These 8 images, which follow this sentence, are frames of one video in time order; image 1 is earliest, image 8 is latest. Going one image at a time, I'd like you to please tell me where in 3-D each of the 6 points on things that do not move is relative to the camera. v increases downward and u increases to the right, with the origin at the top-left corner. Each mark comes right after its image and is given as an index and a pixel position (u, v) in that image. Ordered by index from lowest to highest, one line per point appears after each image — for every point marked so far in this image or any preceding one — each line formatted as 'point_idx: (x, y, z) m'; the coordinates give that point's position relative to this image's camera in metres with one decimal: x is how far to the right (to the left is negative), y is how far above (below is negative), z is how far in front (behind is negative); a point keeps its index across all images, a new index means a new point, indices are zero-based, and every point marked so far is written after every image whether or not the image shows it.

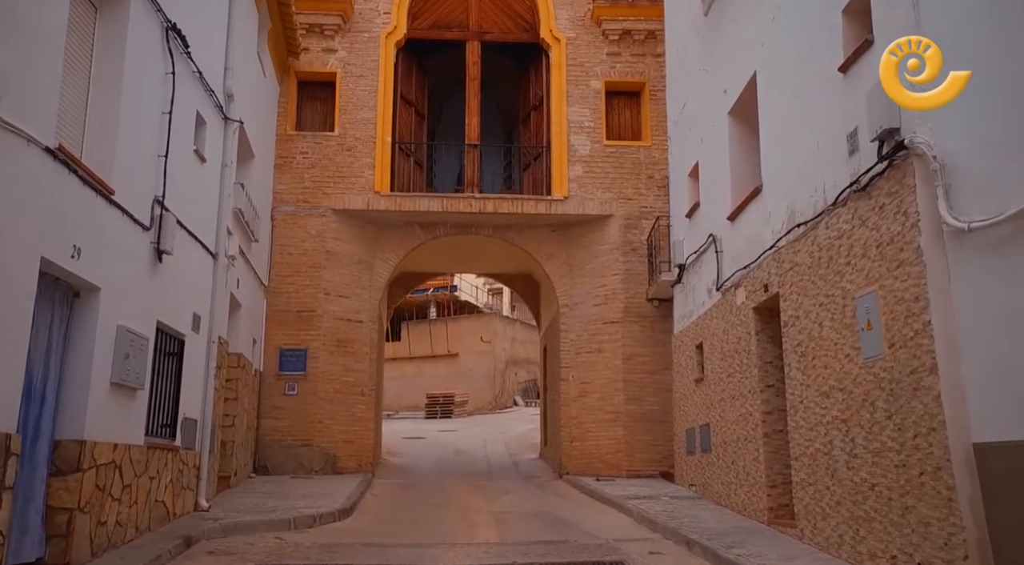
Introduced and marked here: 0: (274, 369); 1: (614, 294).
0: (-3.5, -1.3, +12.7) m
1: (+1.6, -0.2, +13.1) m
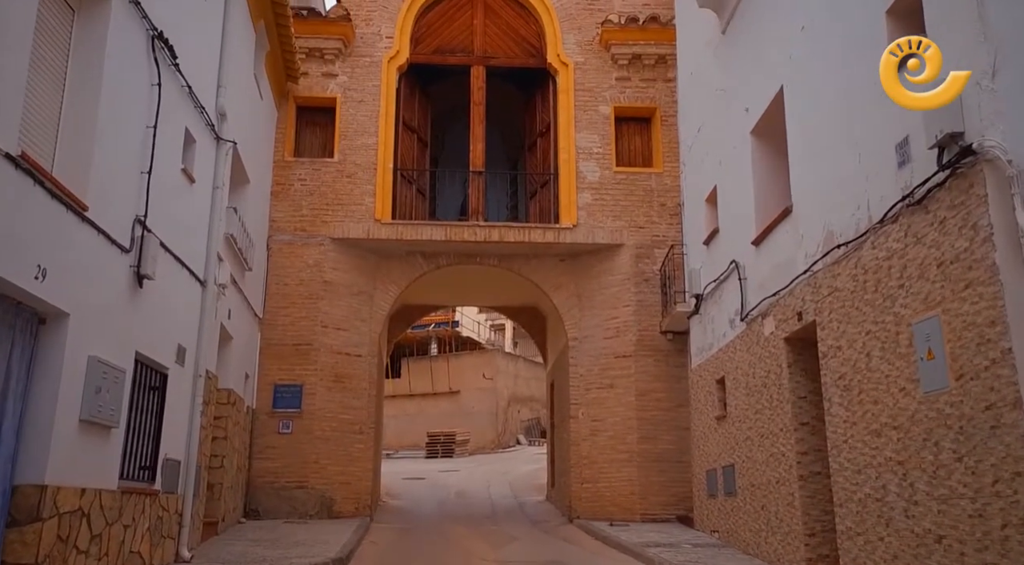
0: (-3.4, -1.7, +12.0) m
1: (+1.7, -0.6, +12.5) m
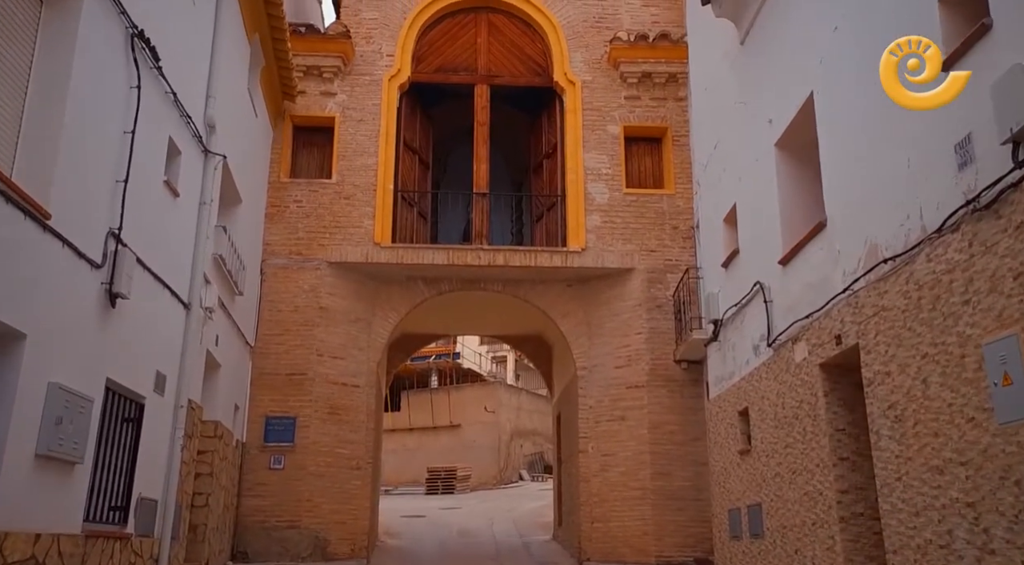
0: (-3.3, -2.1, +11.3) m
1: (+1.7, -1.0, +11.9) m
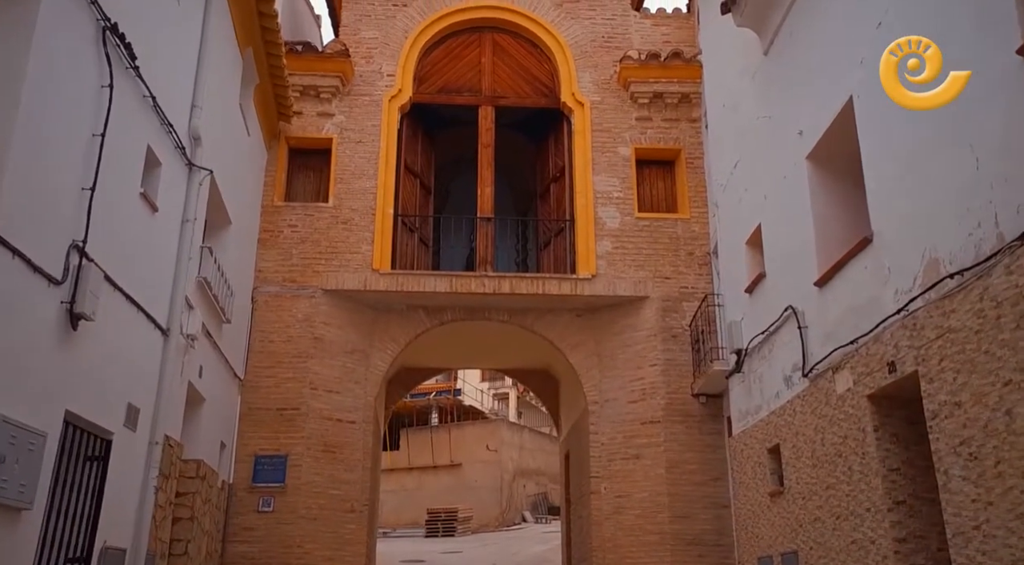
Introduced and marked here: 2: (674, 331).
0: (-3.2, -2.4, +10.6) m
1: (+1.8, -1.4, +11.1) m
2: (+2.1, -0.6, +11.4) m
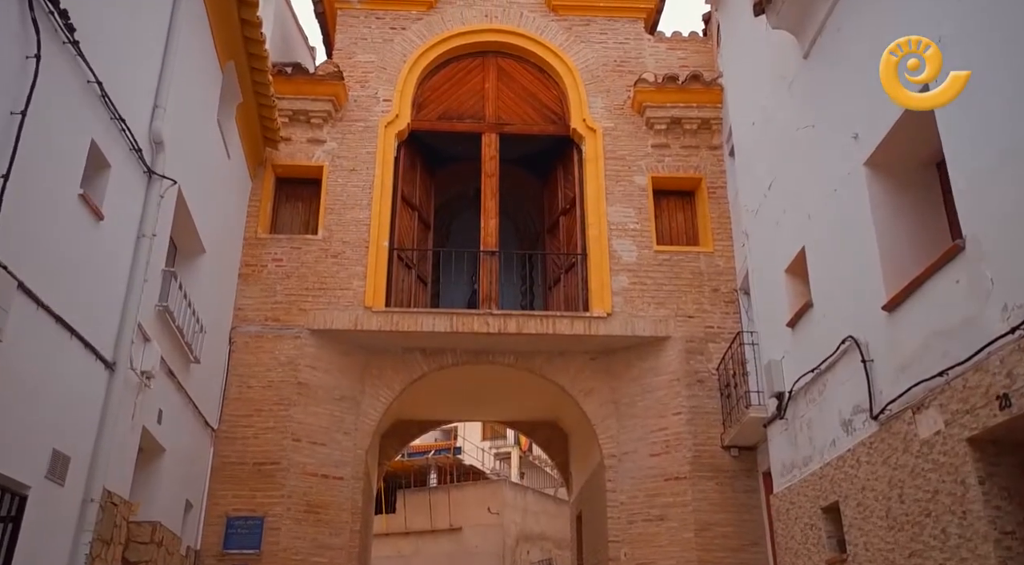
0: (-3.1, -2.8, +9.3) m
1: (+1.9, -1.8, +9.9) m
2: (+2.2, -1.1, +10.2) m
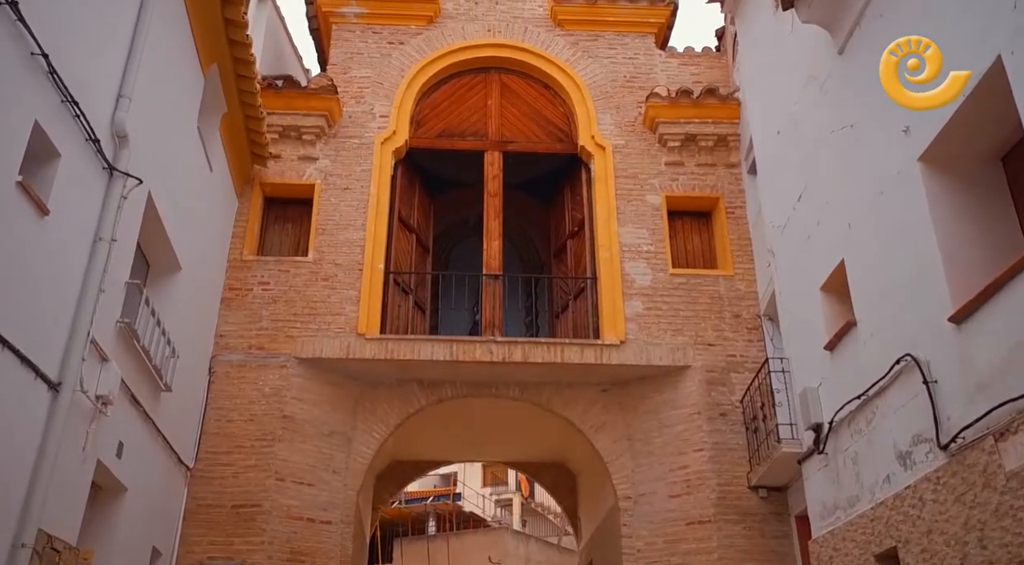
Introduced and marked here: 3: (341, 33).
0: (-3.1, -3.0, +8.3) m
1: (+2.0, -2.1, +9.0) m
2: (+2.3, -1.4, +9.4) m
3: (-2.3, +3.4, +11.8) m
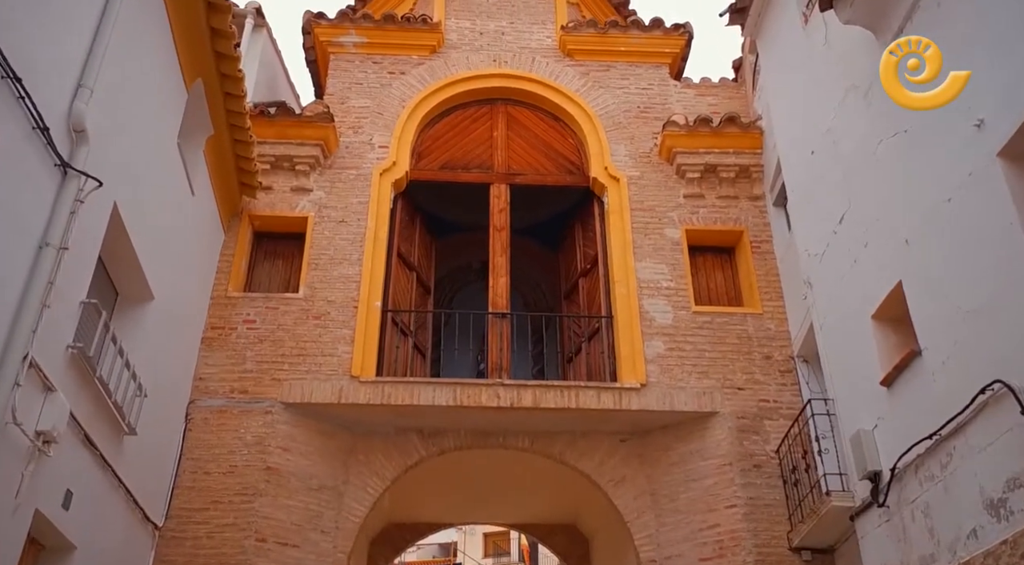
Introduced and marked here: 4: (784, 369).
0: (-3.0, -3.3, +7.2) m
1: (+2.1, -2.4, +8.0) m
2: (+2.4, -1.7, +8.4) m
3: (-2.2, +2.8, +11.2) m
4: (+2.8, -0.9, +9.0) m
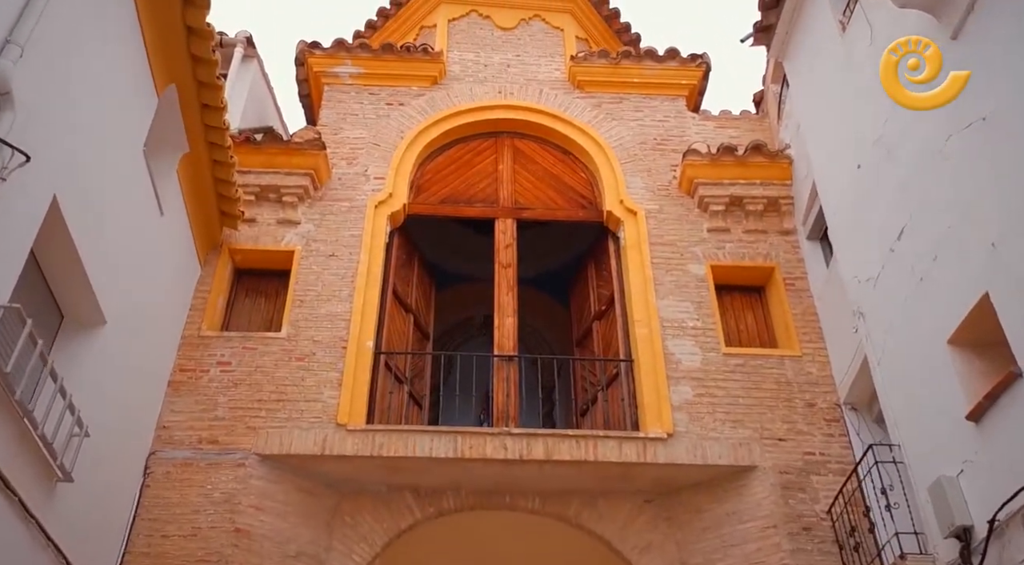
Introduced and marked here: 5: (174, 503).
0: (-2.9, -3.4, +5.9) m
1: (+2.1, -2.6, +6.8) m
2: (+2.5, -2.0, +7.3) m
3: (-2.2, +2.3, +10.5) m
4: (+2.9, -1.2, +7.9) m
5: (-2.8, -1.8, +7.2) m
